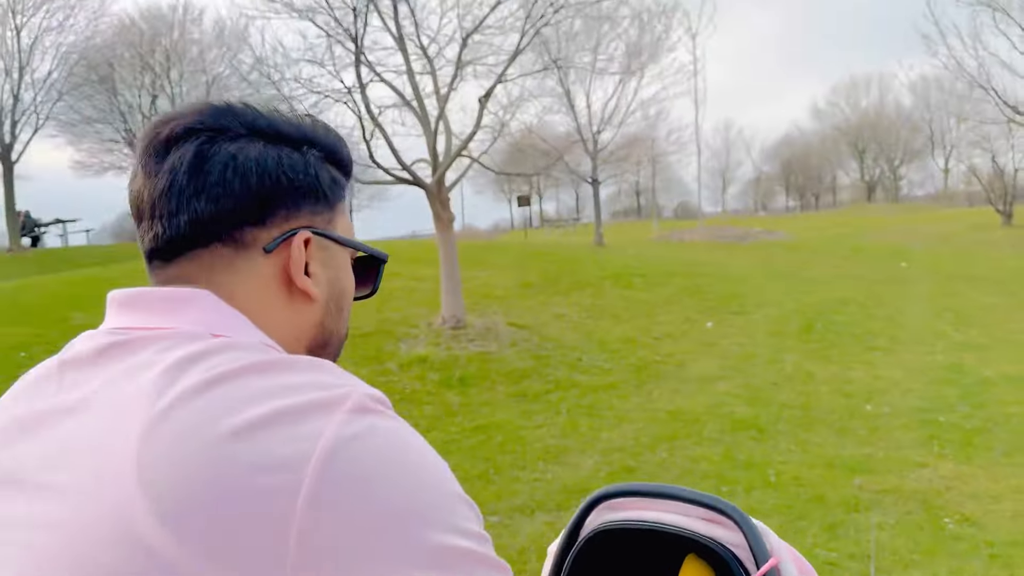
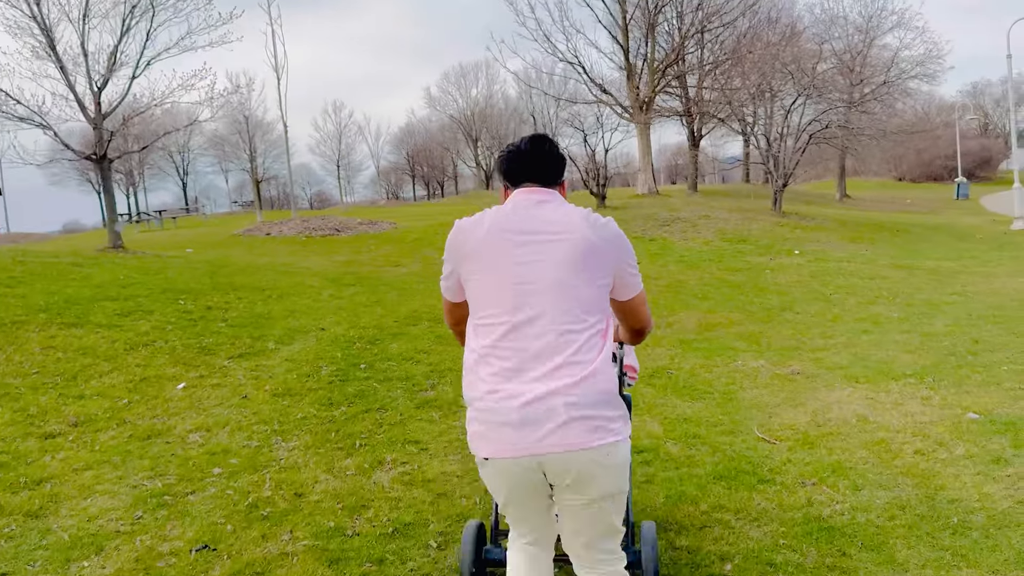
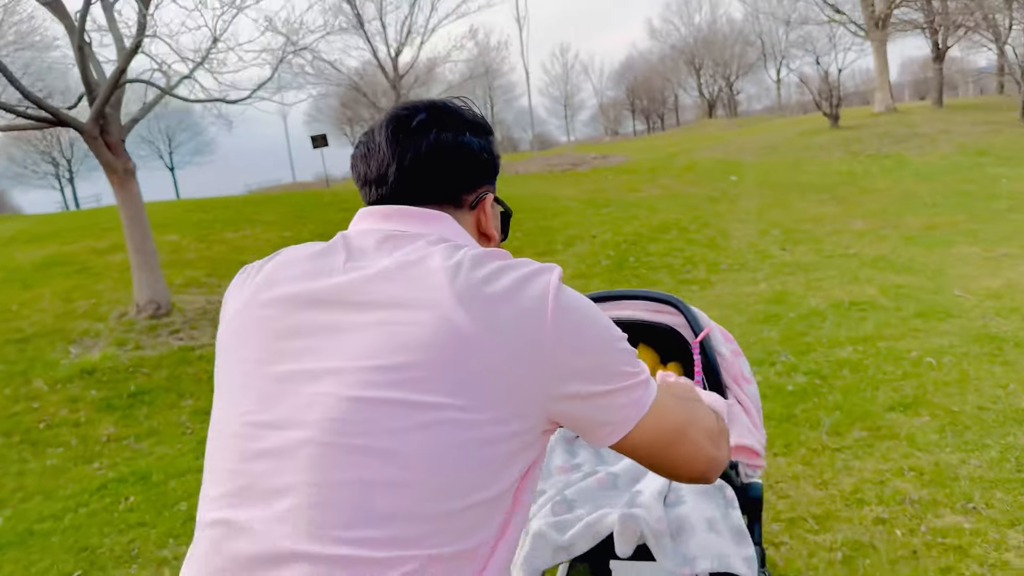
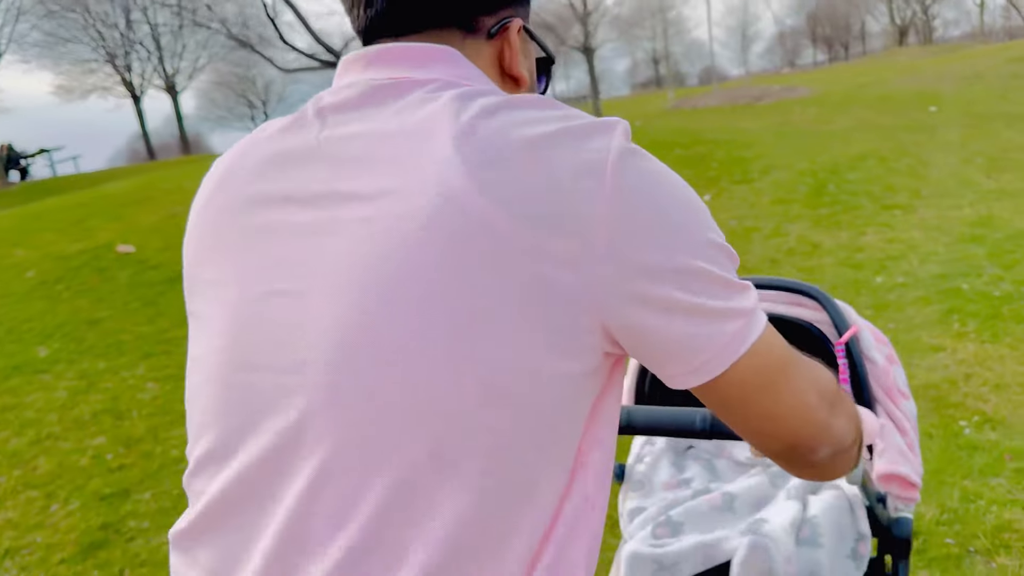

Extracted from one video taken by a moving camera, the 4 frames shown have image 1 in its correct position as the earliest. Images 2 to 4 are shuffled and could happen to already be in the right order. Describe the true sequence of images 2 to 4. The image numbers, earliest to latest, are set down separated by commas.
4, 3, 2
